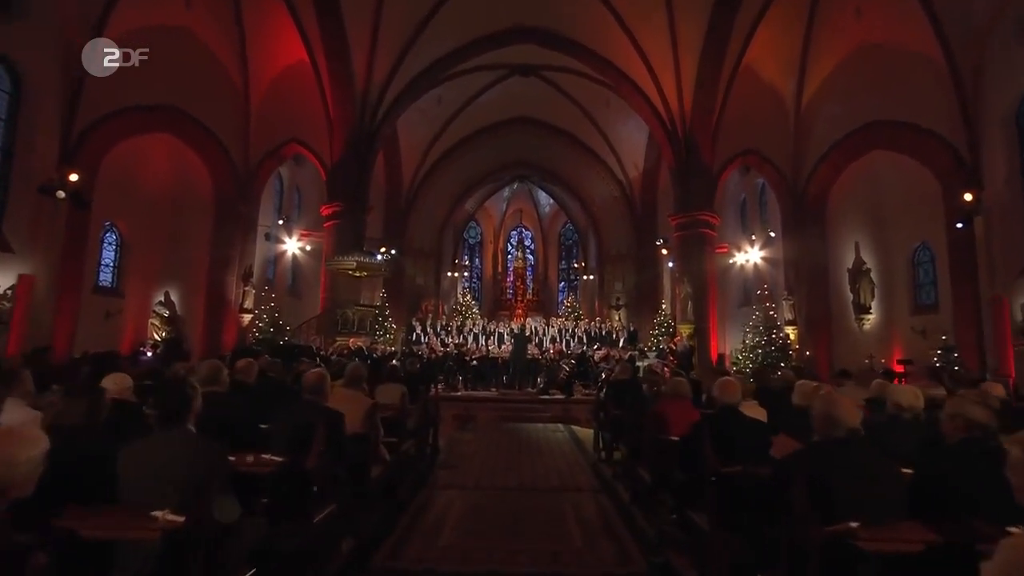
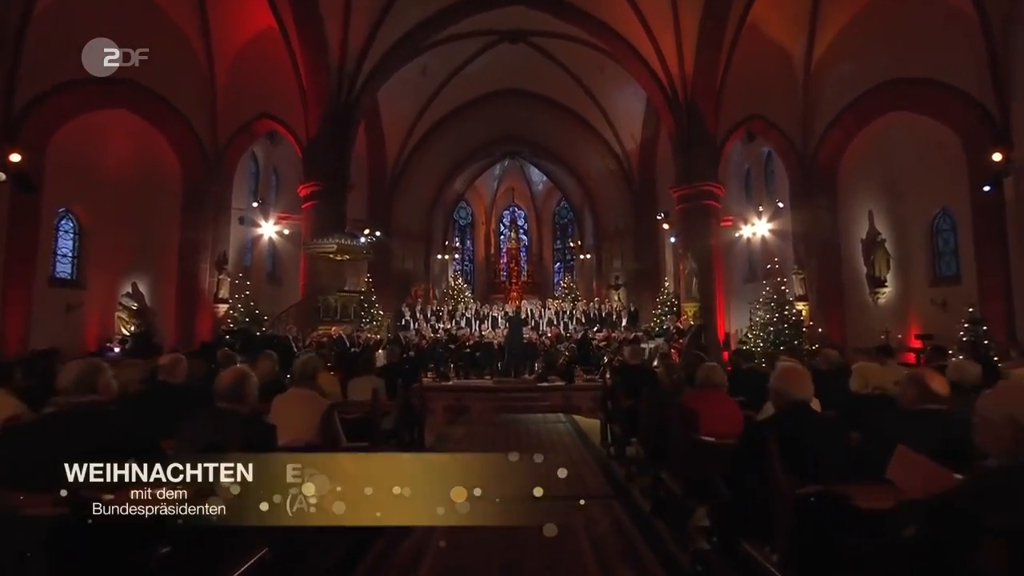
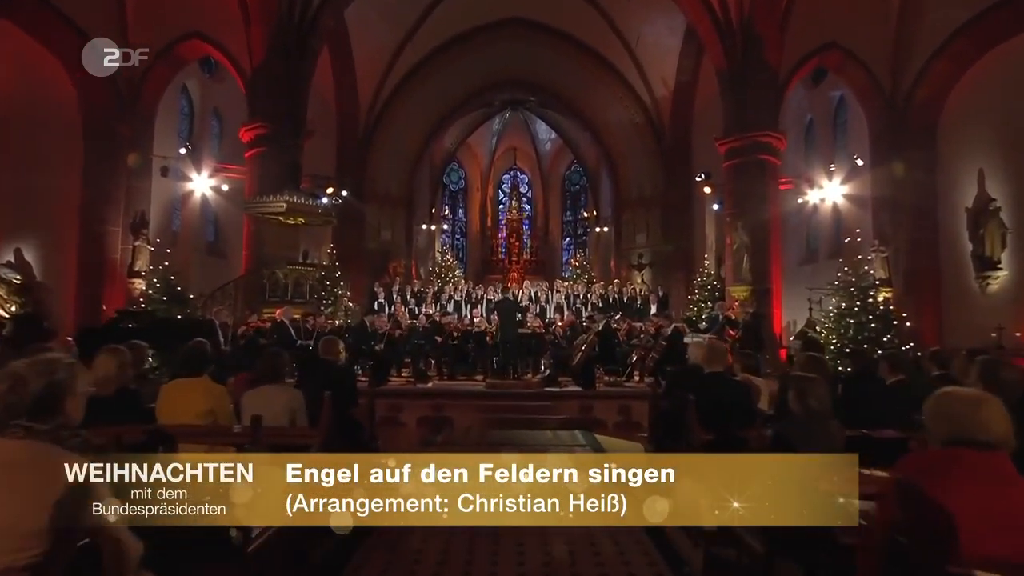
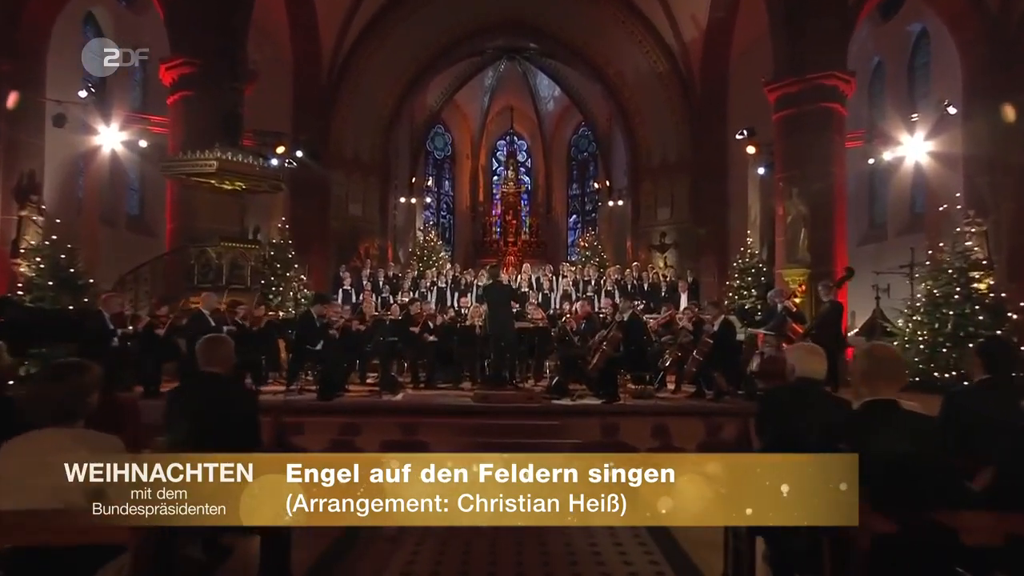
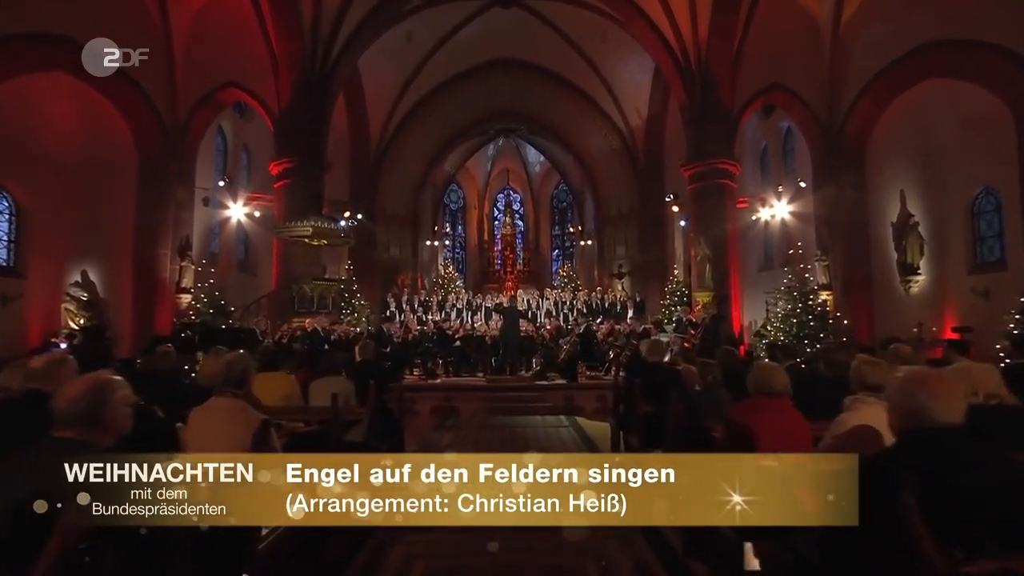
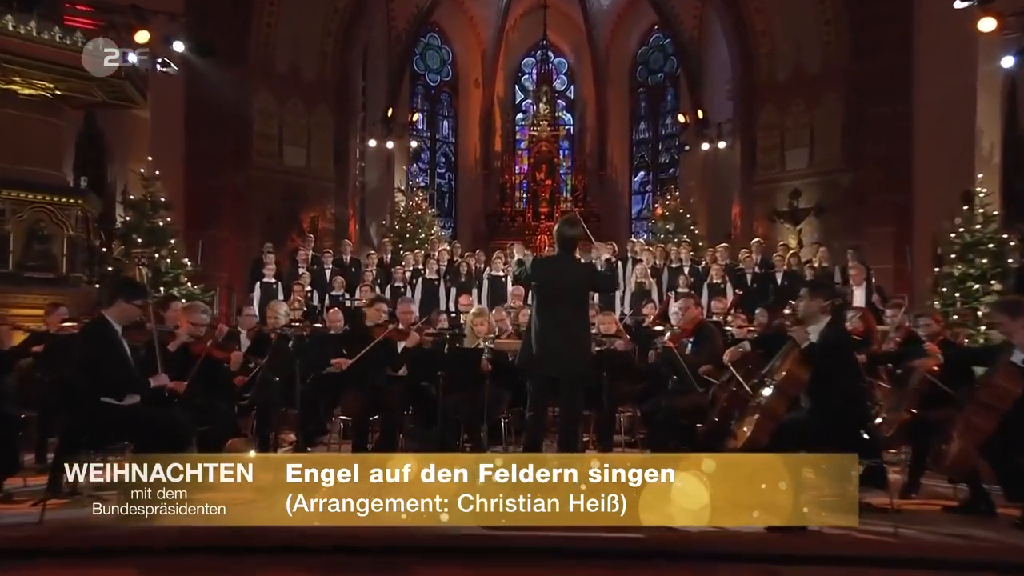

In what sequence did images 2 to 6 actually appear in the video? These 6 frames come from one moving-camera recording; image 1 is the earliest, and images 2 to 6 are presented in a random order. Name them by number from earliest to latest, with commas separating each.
2, 5, 3, 4, 6
